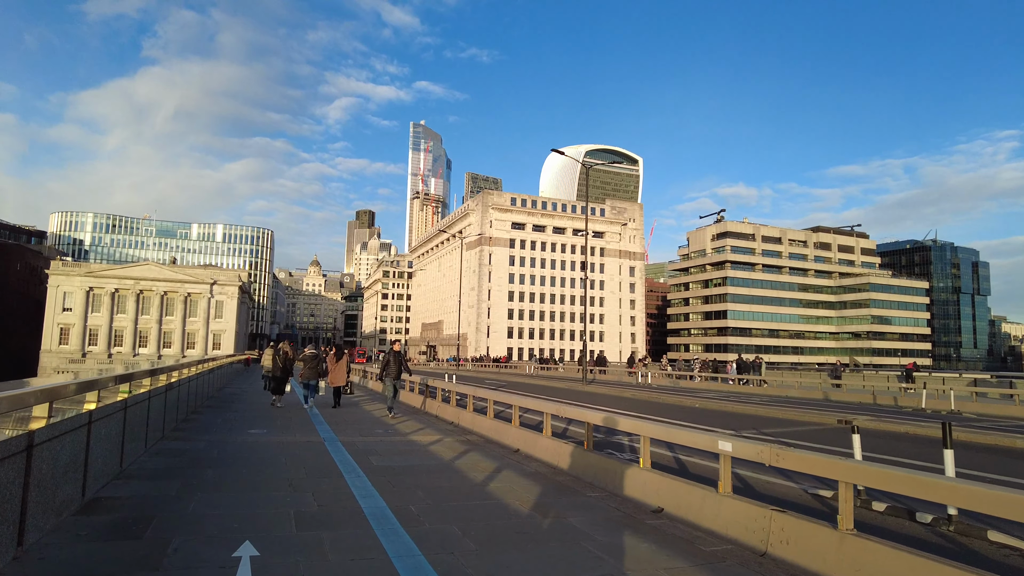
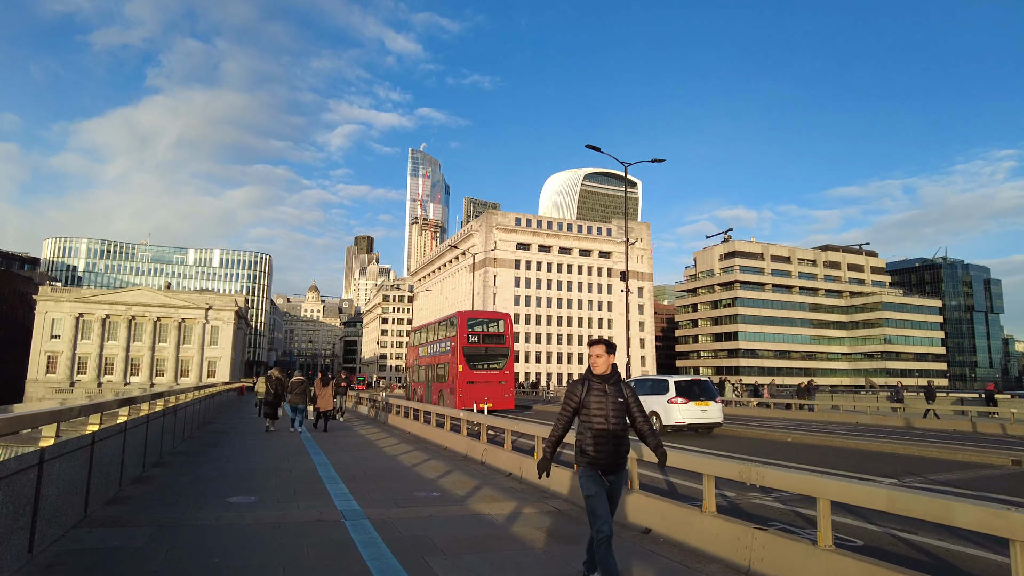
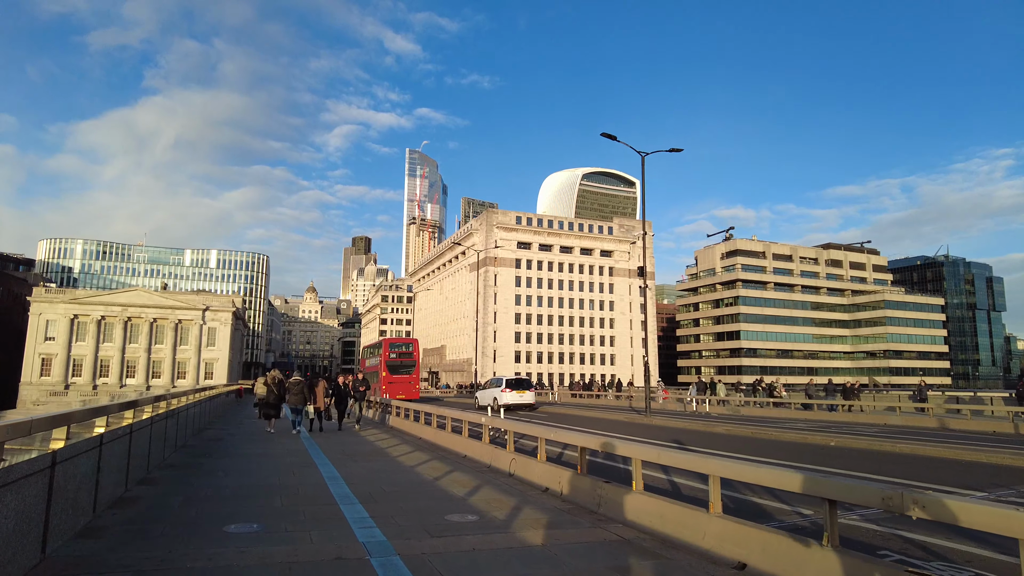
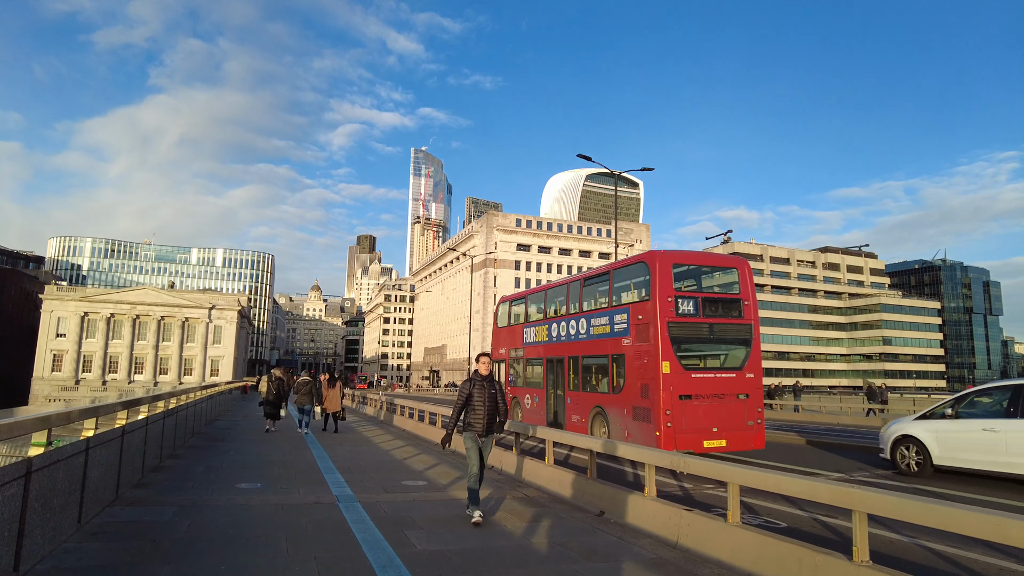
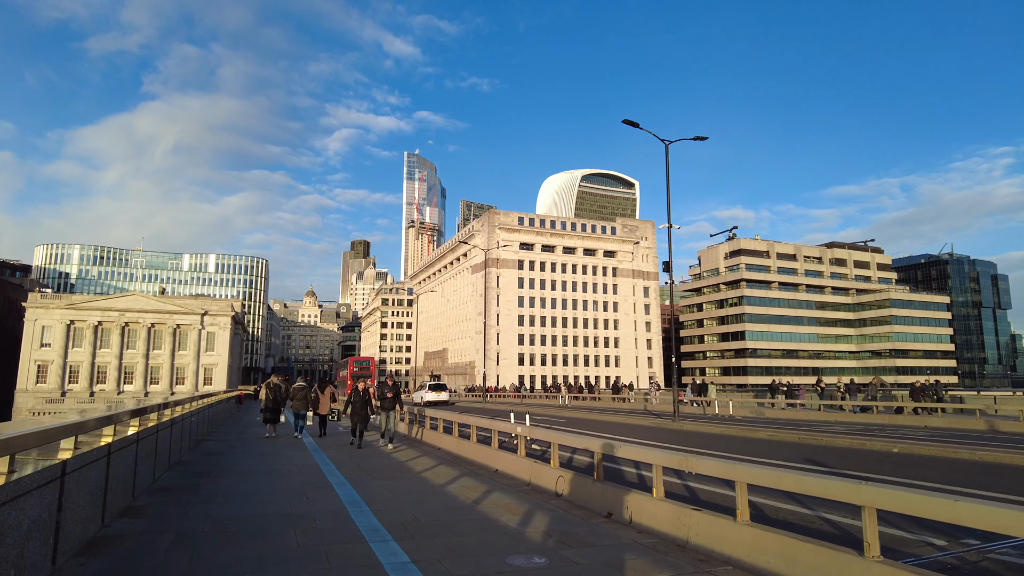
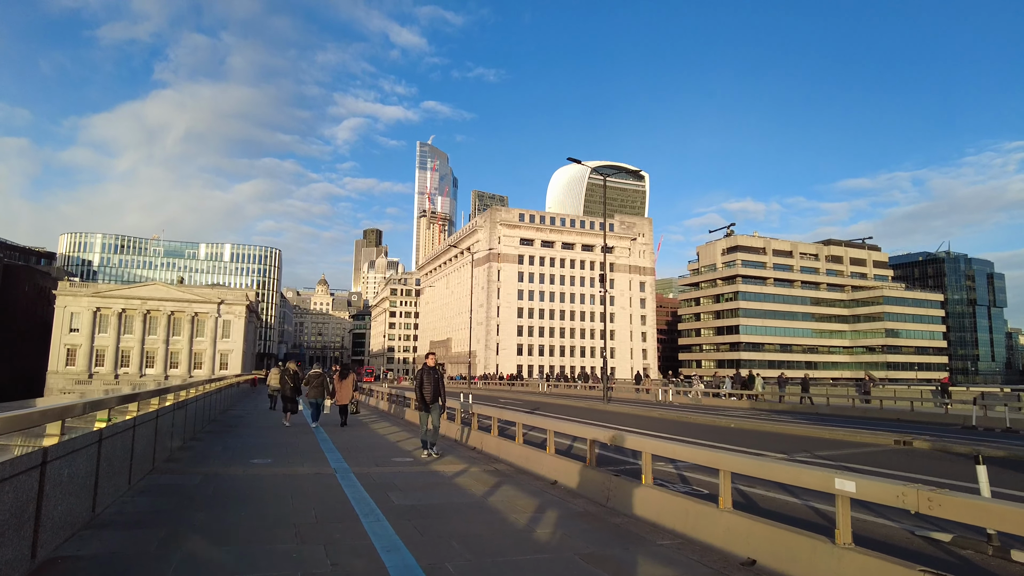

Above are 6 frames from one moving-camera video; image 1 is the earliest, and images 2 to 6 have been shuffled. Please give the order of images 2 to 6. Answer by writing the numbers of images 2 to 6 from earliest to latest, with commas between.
6, 4, 2, 3, 5
